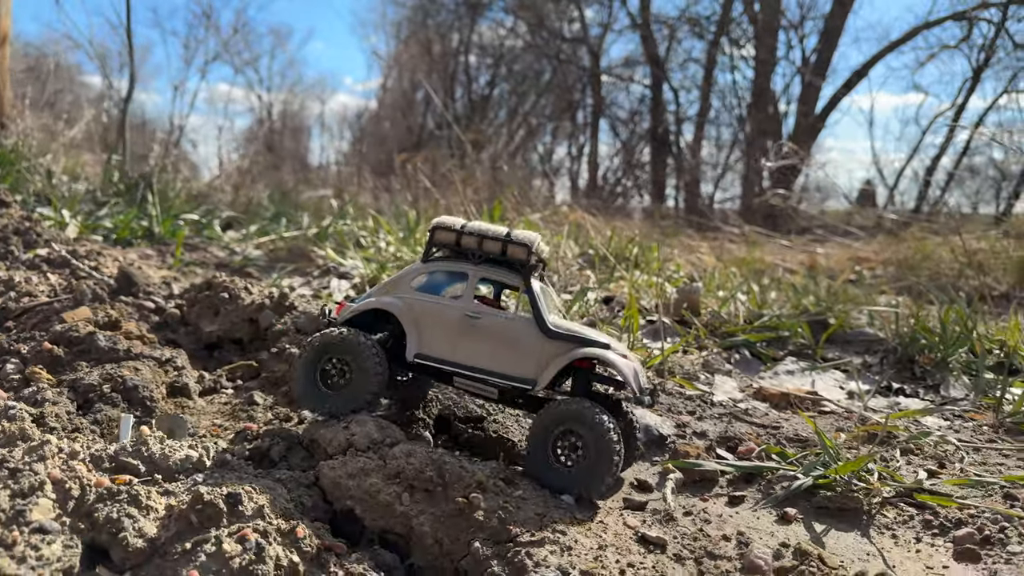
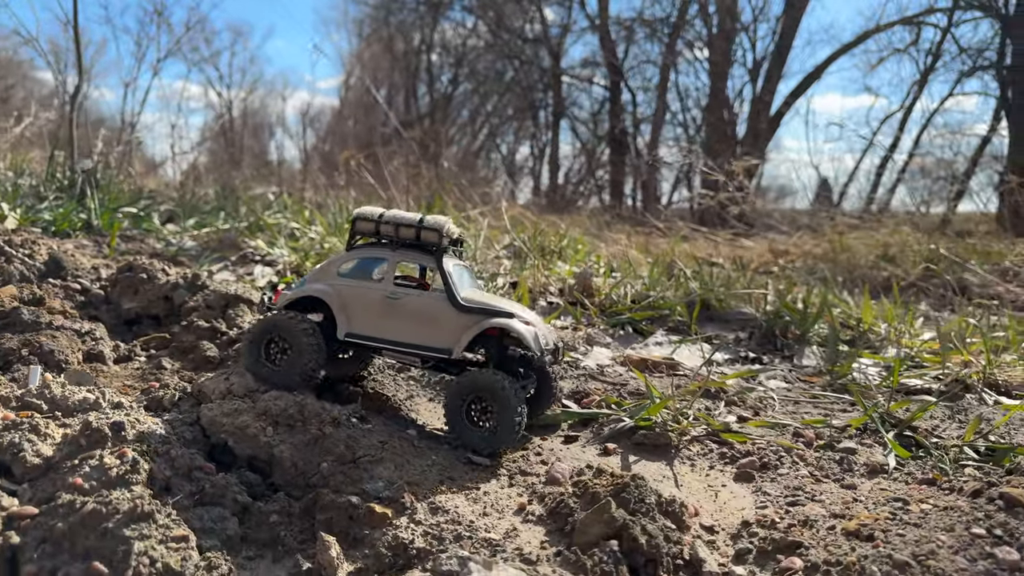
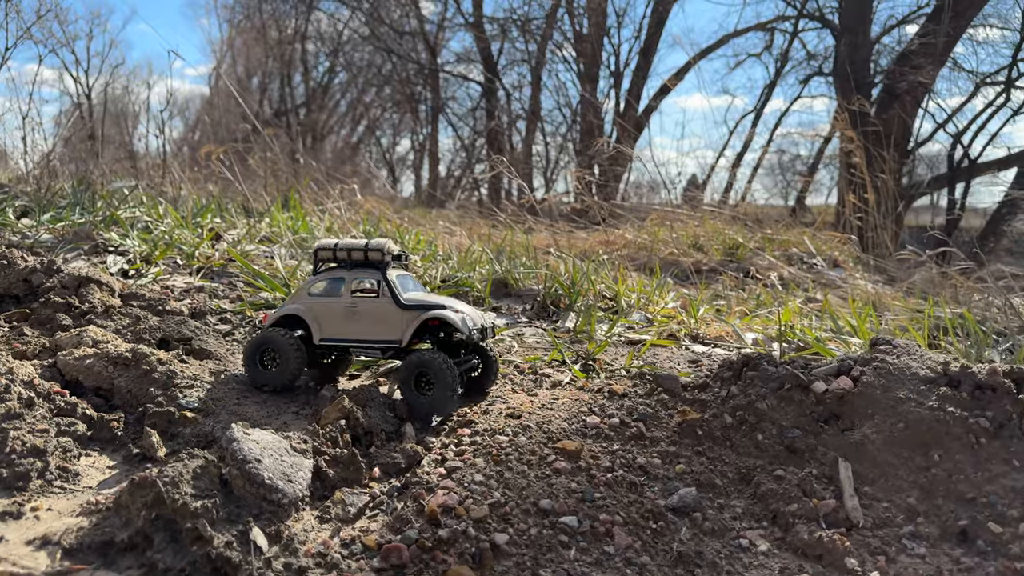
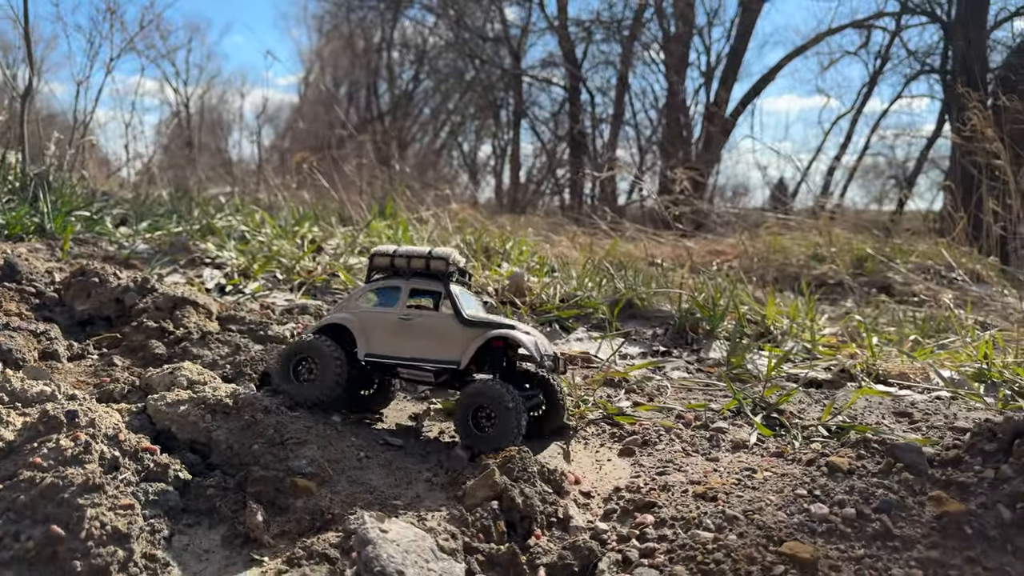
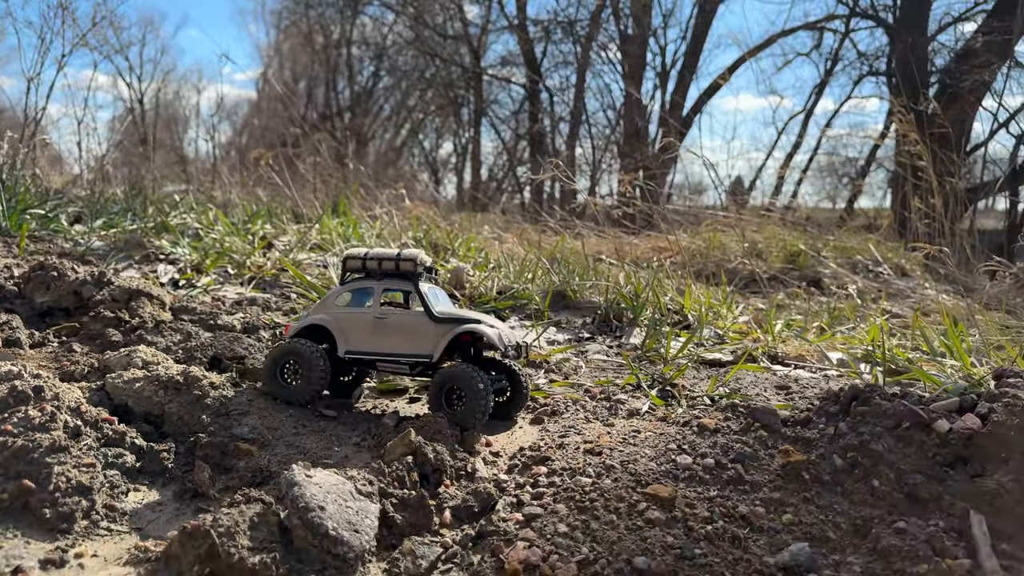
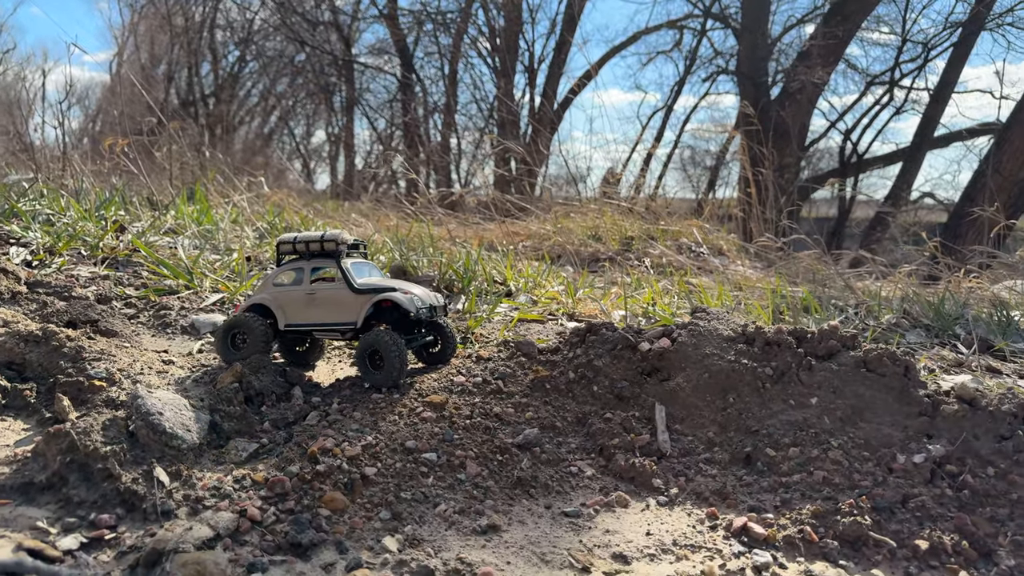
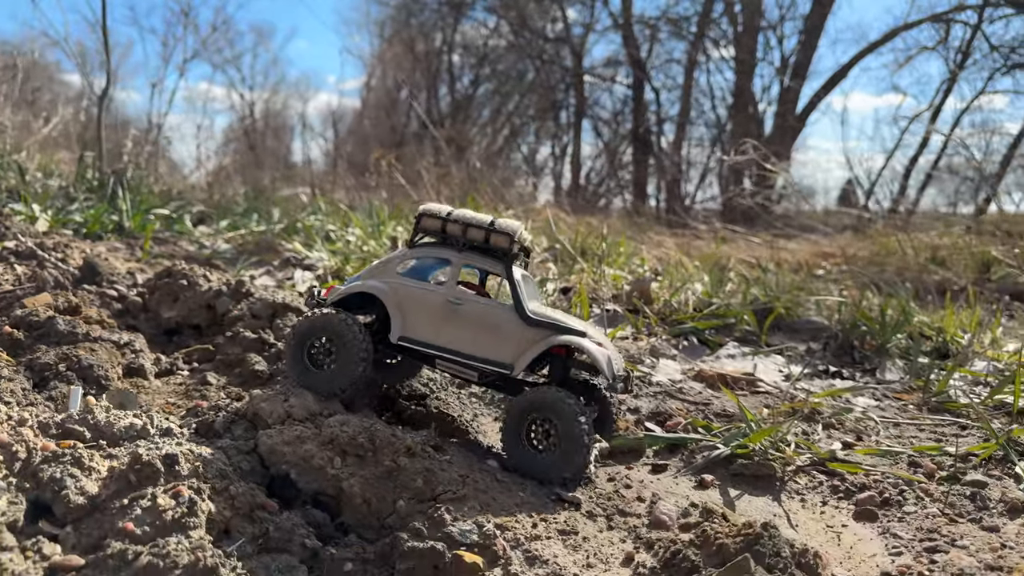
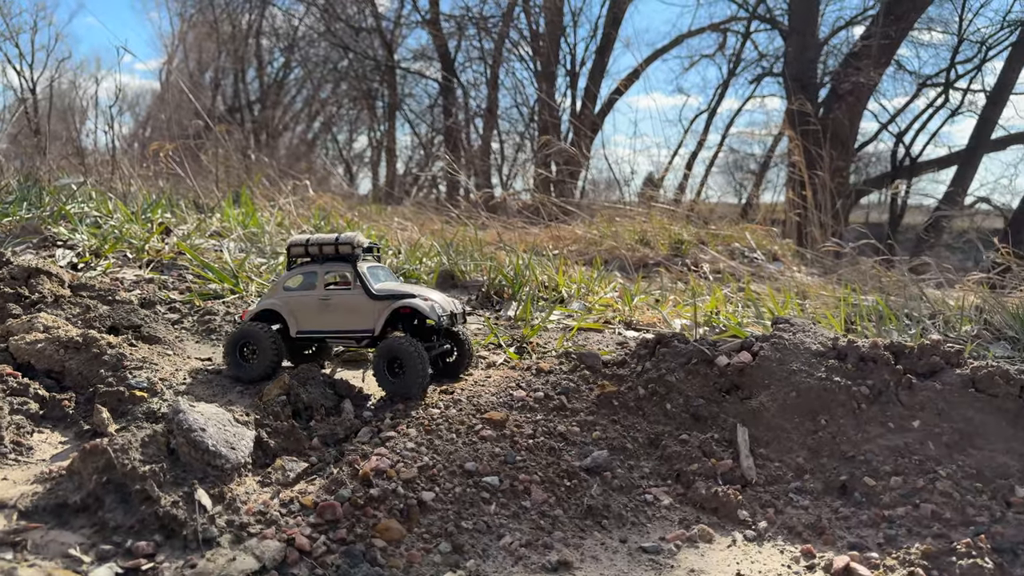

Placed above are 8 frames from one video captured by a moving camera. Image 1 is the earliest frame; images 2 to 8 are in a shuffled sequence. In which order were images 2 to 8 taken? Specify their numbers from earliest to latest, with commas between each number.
7, 2, 4, 5, 3, 8, 6
